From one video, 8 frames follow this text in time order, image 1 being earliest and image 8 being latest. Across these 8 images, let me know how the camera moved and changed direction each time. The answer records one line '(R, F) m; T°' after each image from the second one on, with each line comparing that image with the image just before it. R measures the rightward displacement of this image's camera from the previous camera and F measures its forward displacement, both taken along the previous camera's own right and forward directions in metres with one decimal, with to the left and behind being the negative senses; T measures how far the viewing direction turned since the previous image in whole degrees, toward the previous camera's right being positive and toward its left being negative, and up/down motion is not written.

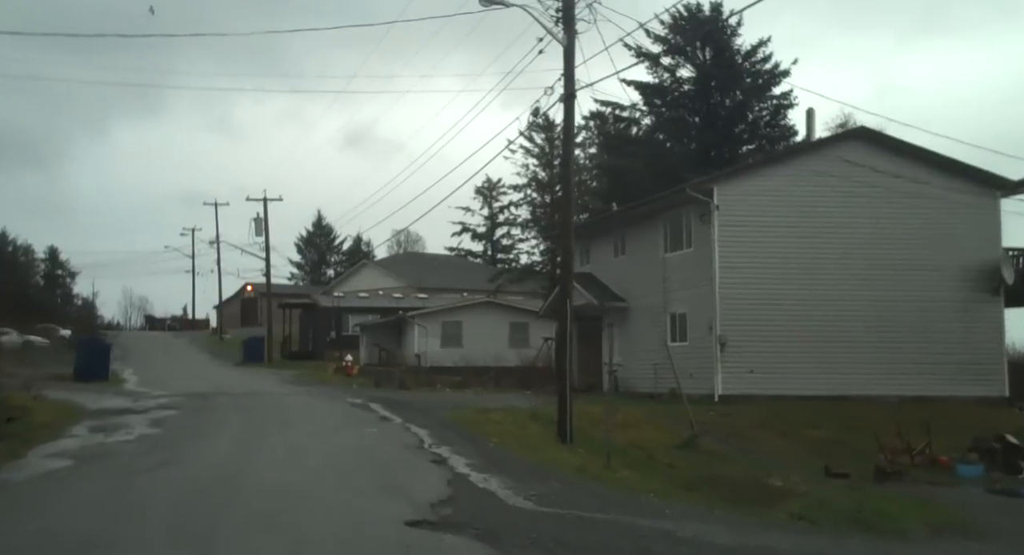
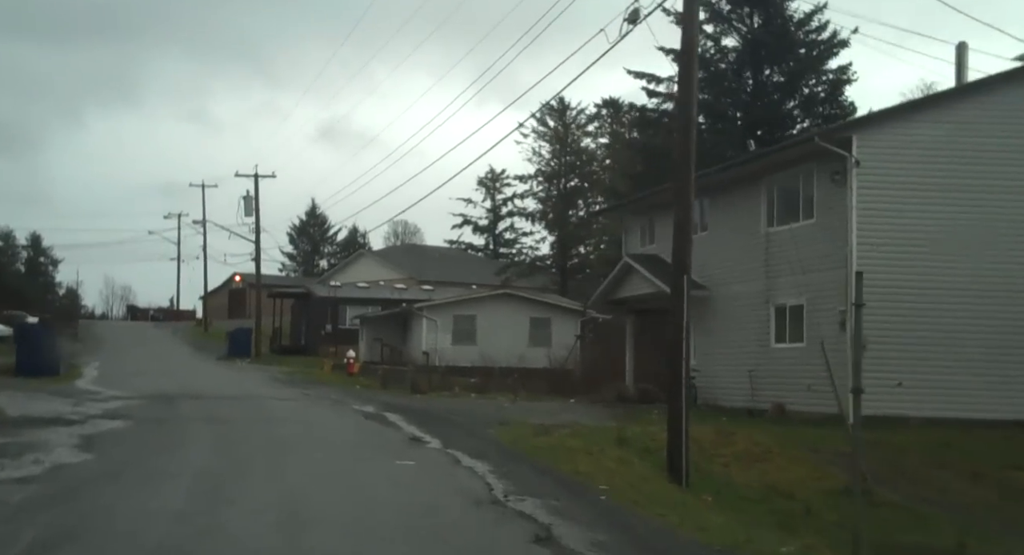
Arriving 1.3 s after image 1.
(-1.3, +6.0) m; +1°
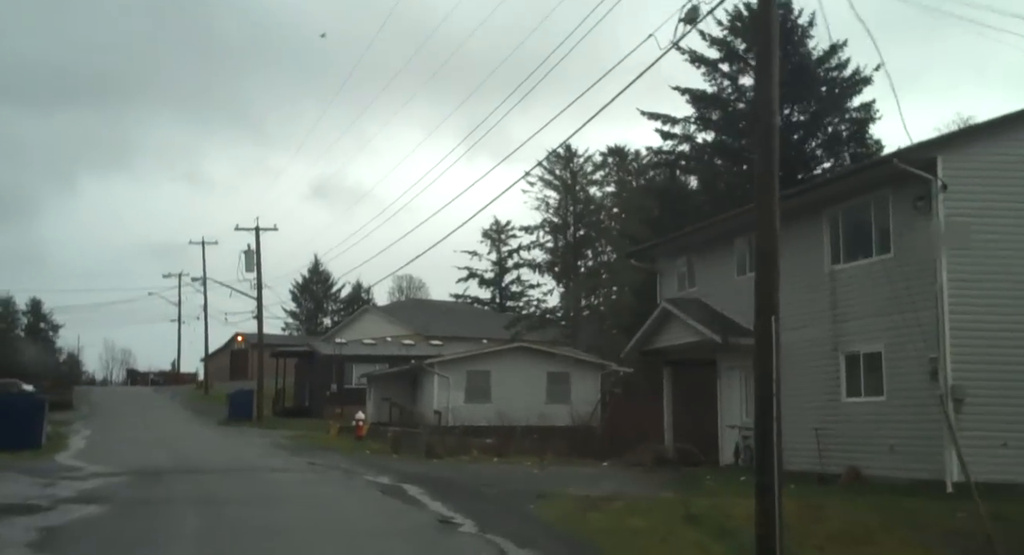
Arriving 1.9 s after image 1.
(-0.5, +2.4) m; 0°
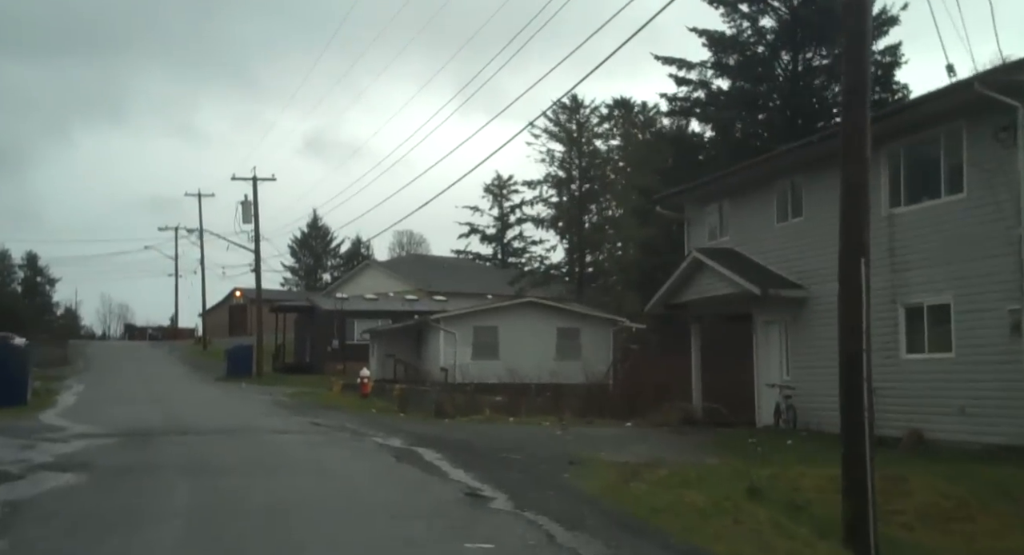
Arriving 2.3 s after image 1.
(-0.4, +1.7) m; 0°
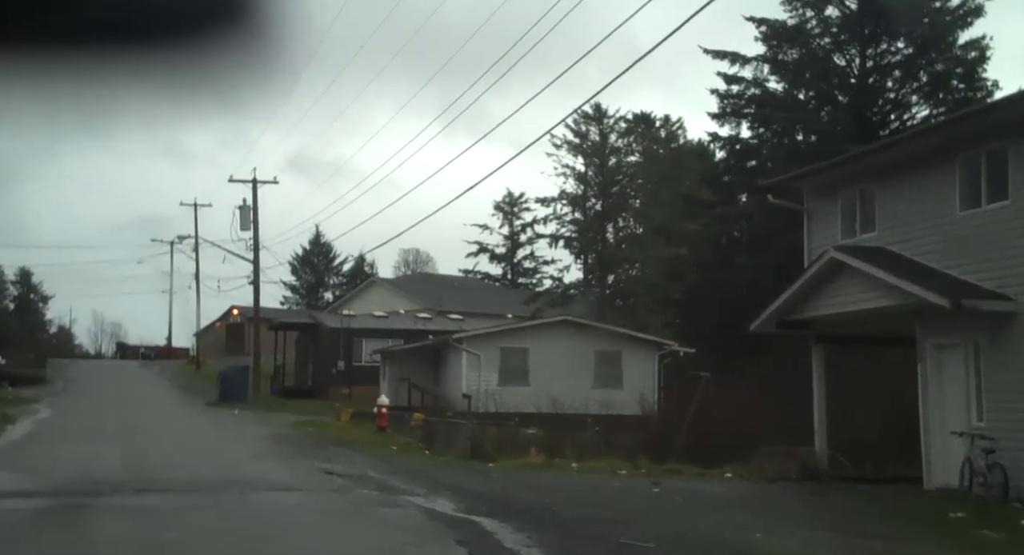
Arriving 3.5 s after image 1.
(-1.2, +5.2) m; 0°
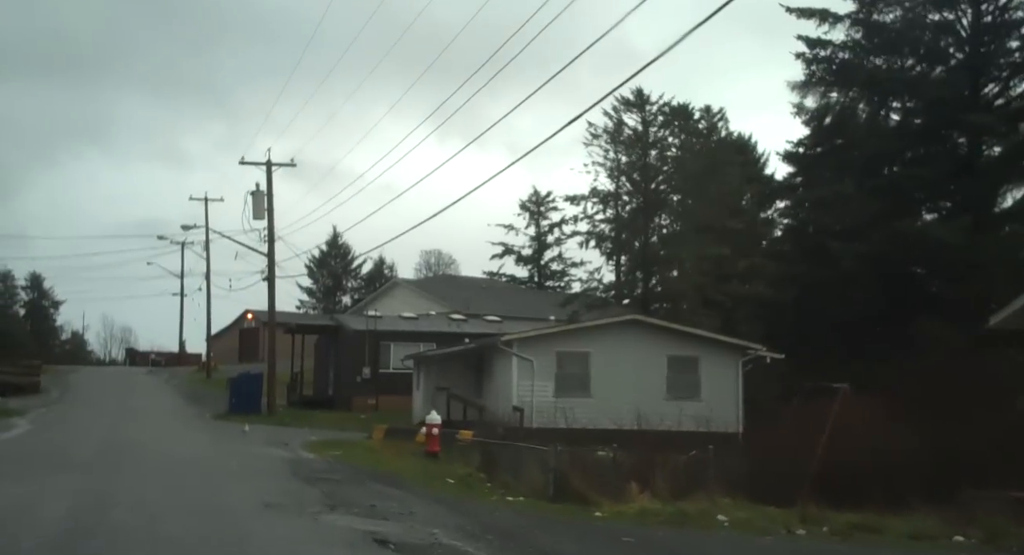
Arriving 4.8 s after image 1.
(-1.3, +5.6) m; -1°
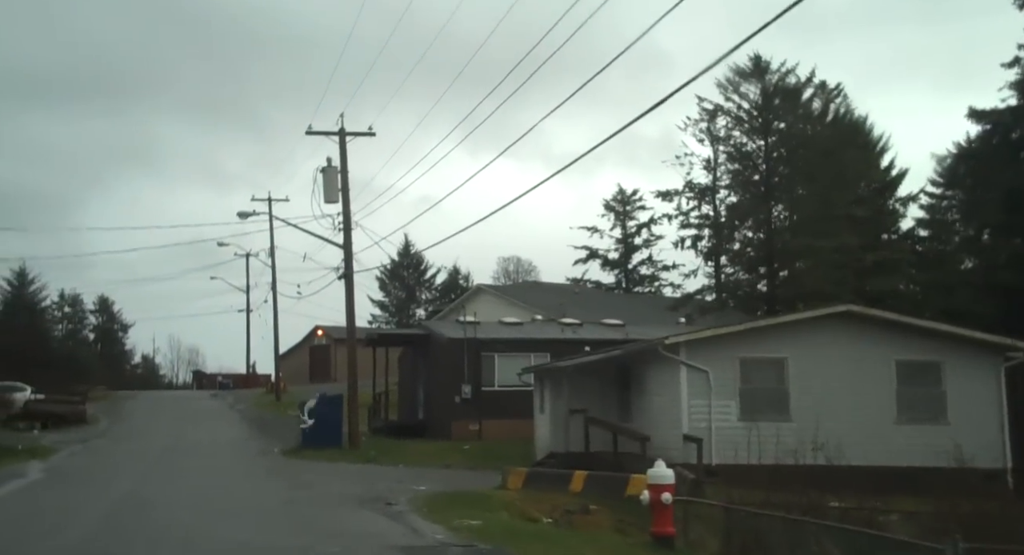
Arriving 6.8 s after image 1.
(-2.3, +8.3) m; -3°
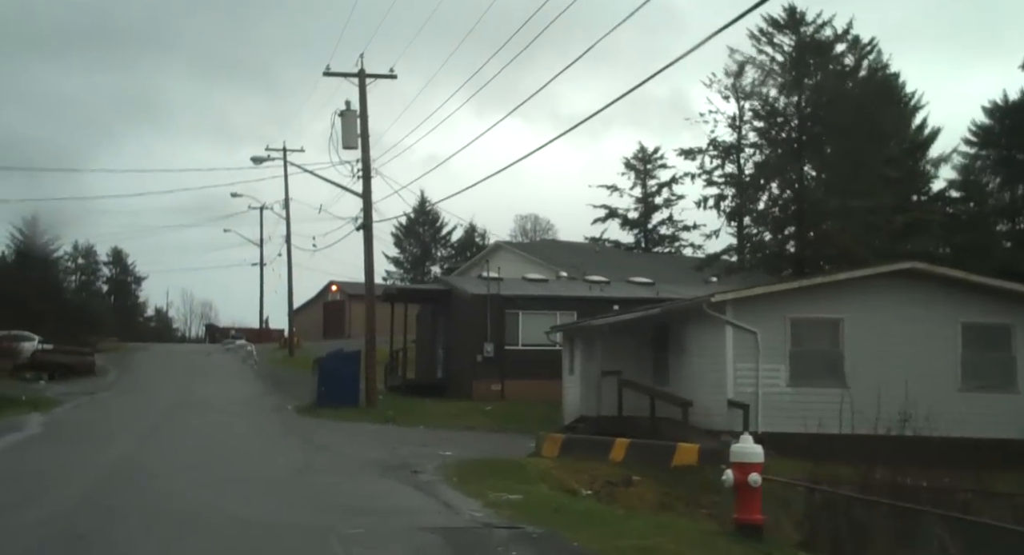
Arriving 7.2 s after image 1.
(-0.4, +1.8) m; -1°
